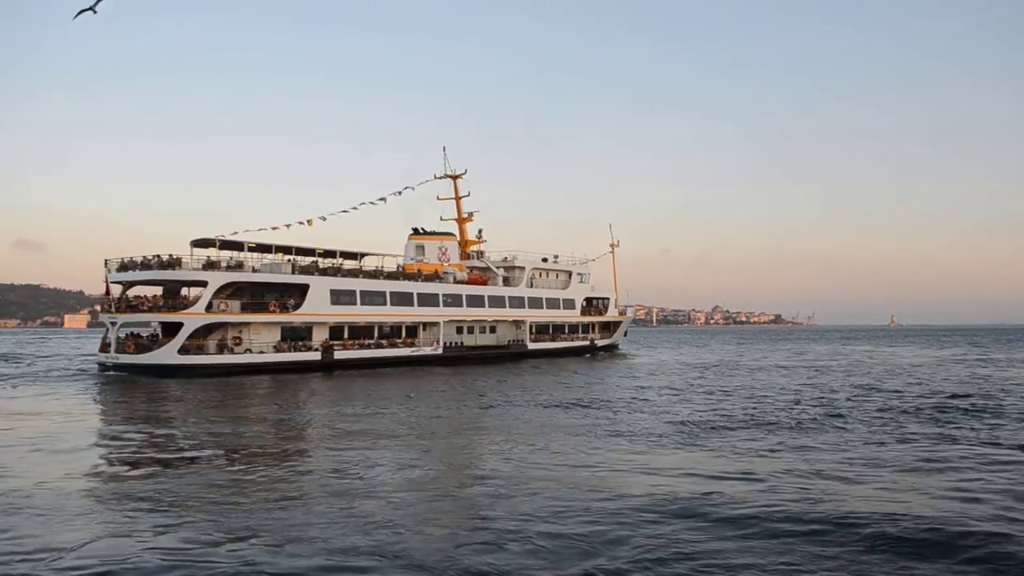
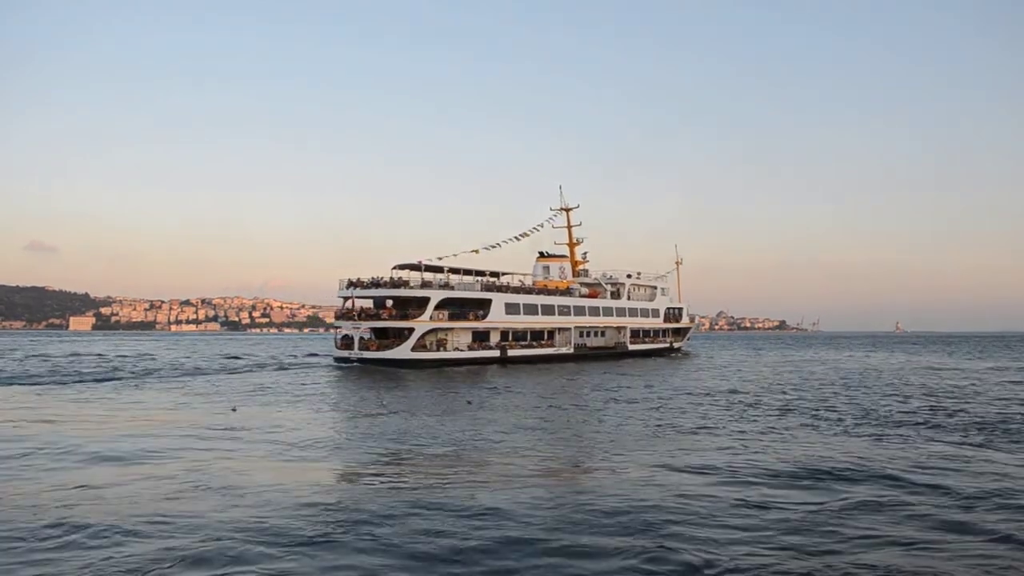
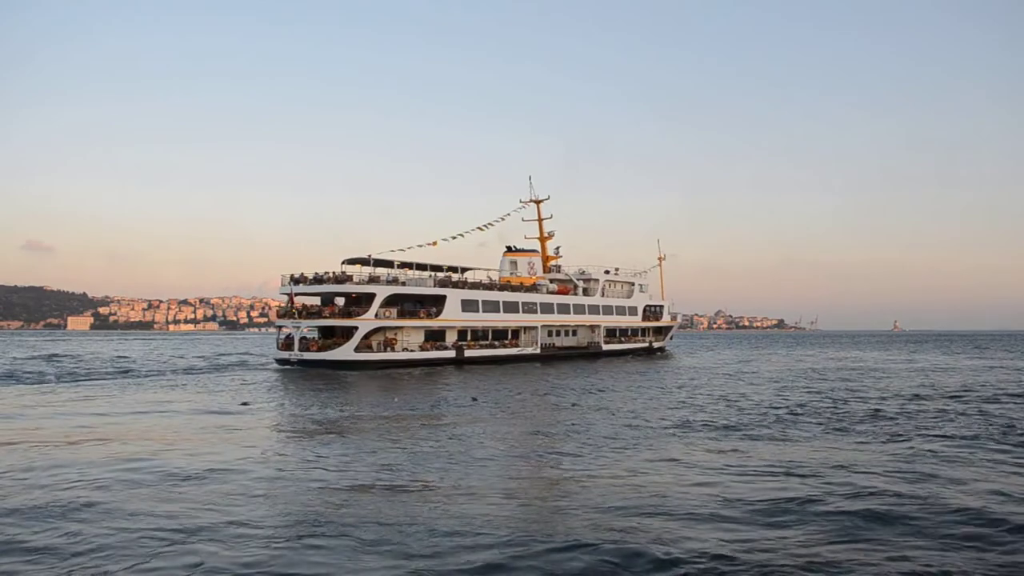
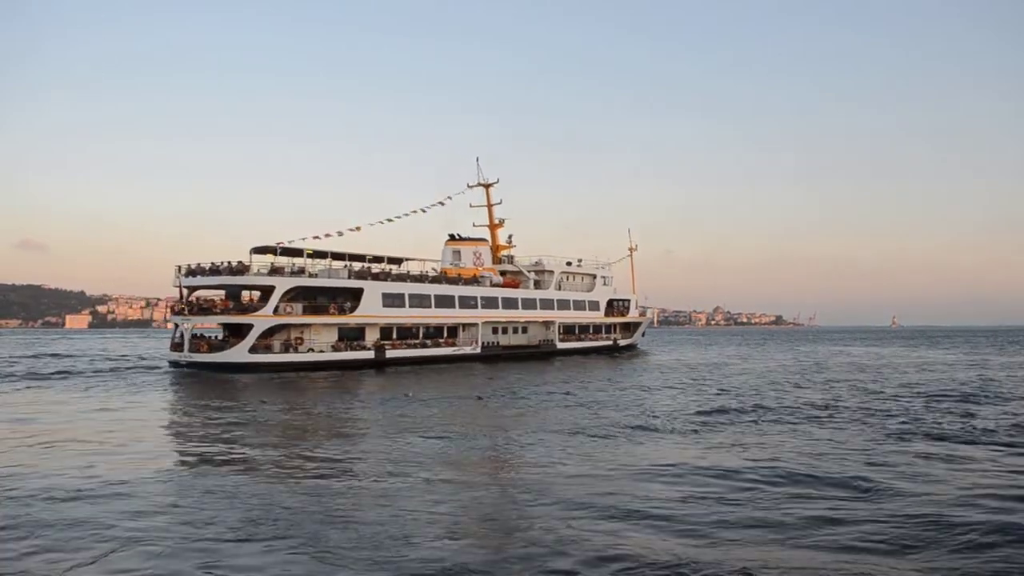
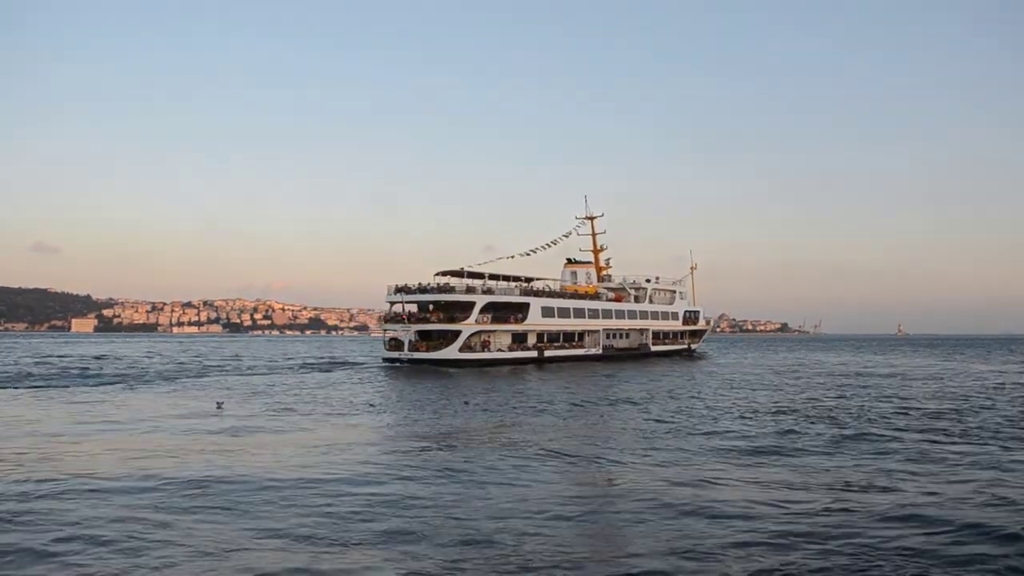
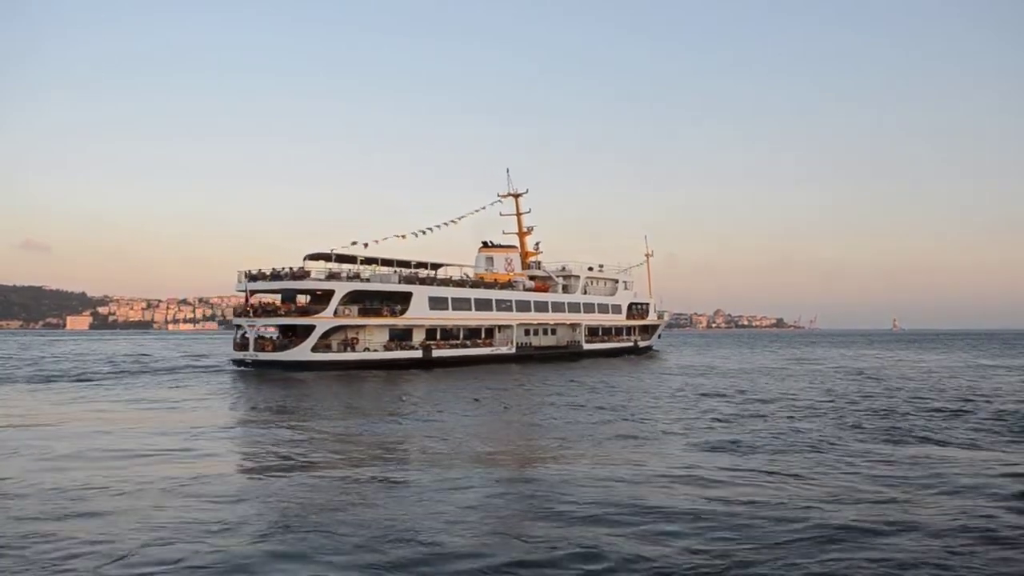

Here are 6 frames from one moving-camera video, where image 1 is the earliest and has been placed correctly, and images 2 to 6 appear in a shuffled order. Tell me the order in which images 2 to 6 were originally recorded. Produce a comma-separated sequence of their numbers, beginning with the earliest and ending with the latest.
4, 6, 3, 2, 5
